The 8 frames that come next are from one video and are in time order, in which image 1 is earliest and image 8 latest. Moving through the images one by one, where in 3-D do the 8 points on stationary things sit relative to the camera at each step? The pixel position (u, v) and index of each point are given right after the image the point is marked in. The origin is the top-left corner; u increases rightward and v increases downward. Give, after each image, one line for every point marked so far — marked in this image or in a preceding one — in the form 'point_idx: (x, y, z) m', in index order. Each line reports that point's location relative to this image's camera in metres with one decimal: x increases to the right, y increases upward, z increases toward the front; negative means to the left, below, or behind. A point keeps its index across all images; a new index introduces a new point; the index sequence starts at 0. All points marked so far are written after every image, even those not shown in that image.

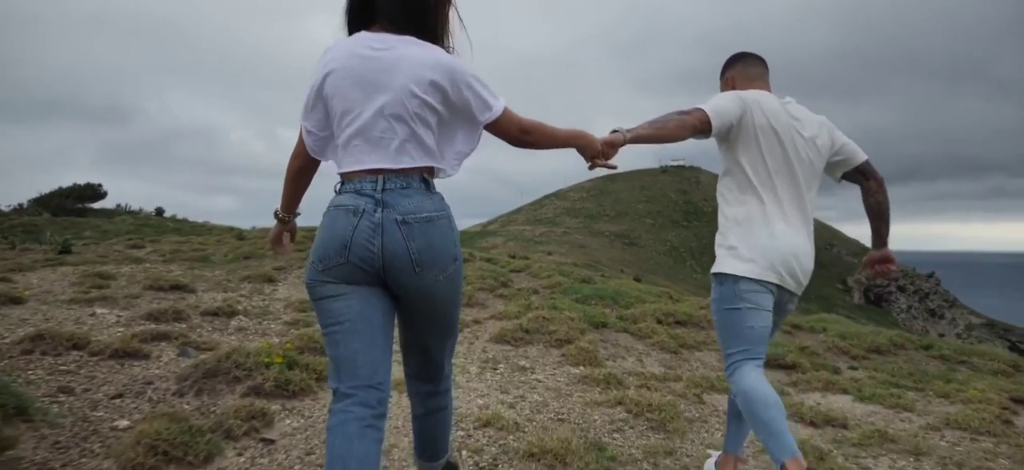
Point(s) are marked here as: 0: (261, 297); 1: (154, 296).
0: (-3.6, -0.9, +10.3) m
1: (-4.6, -0.8, +9.3) m
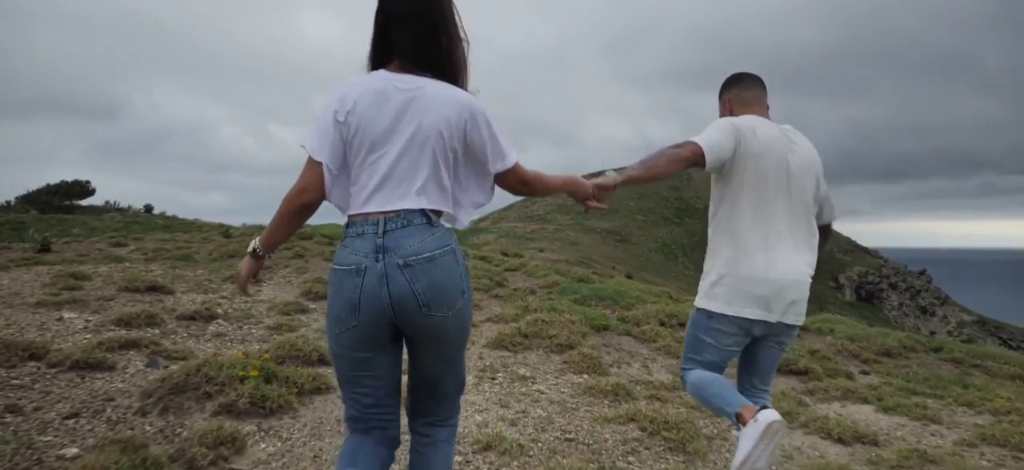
0: (-3.6, -0.9, +9.8) m
1: (-4.6, -0.8, +8.7) m
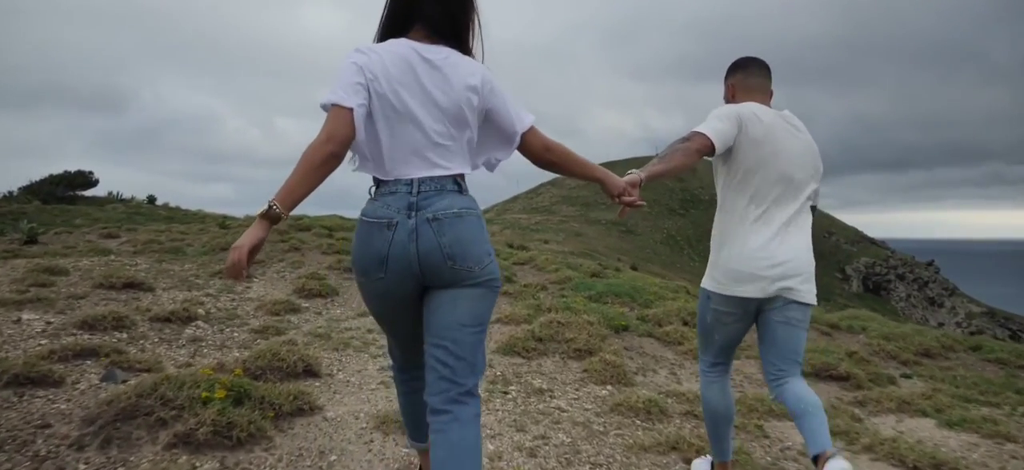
0: (-3.5, -0.8, +8.9) m
1: (-4.4, -0.7, +7.9) m
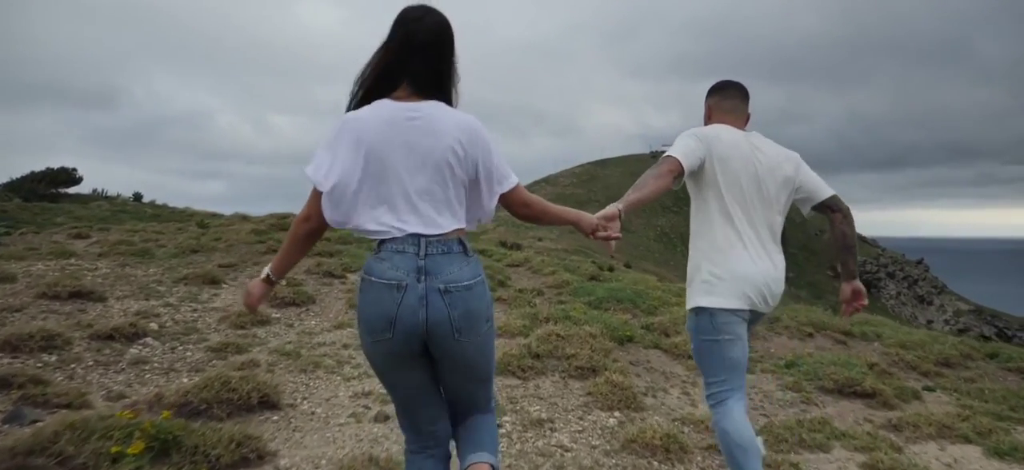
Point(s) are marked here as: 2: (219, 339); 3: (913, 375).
0: (-3.5, -0.8, +8.1) m
1: (-4.5, -0.7, +7.0) m
2: (-2.7, -1.0, +6.7) m
3: (+5.4, -1.9, +9.8) m
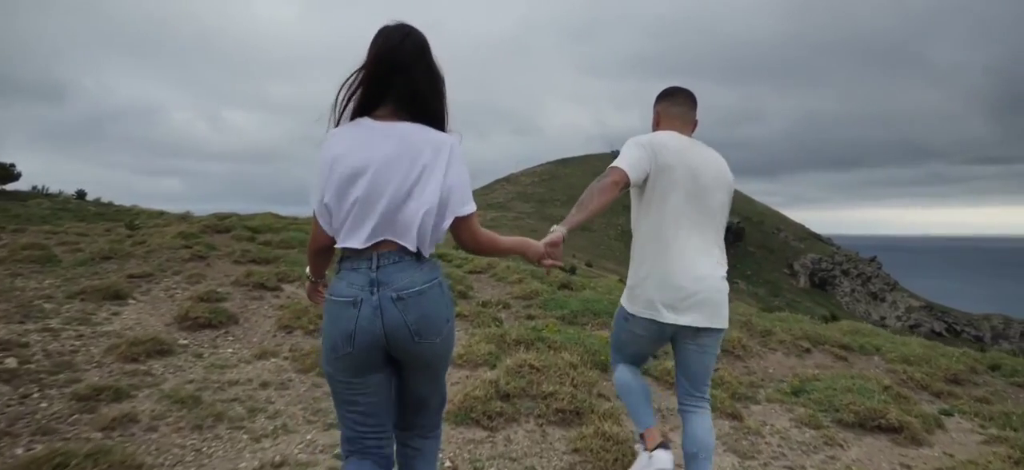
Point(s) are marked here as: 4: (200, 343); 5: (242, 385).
0: (-3.9, -0.9, +6.5) m
1: (-4.8, -0.8, +5.4) m
2: (-3.0, -1.0, +5.2) m
3: (+5.0, -1.9, +8.8) m
4: (-2.8, -1.0, +6.6) m
5: (-2.0, -1.1, +5.4) m
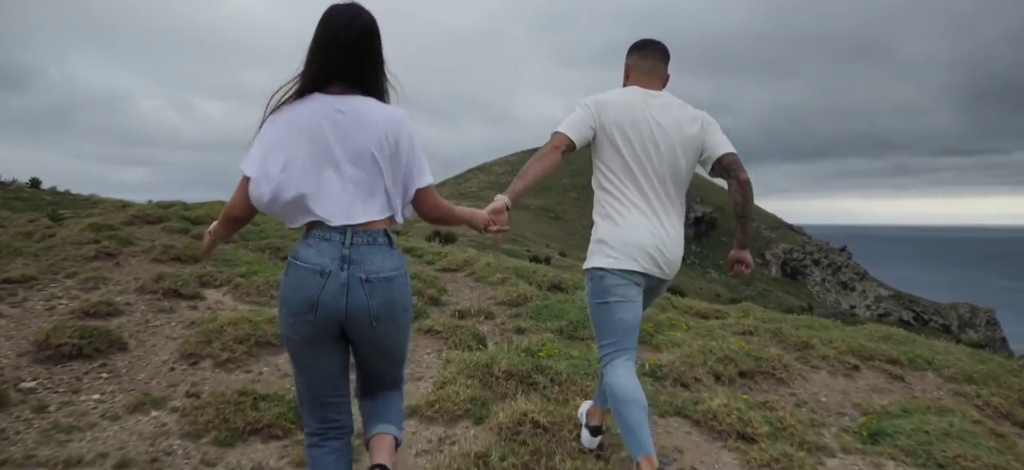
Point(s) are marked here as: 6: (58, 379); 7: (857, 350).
0: (-3.9, -0.8, +4.4) m
1: (-4.8, -0.8, +3.3) m
2: (-3.0, -1.0, +3.2) m
3: (+4.9, -1.9, +7.1) m
4: (-2.9, -0.9, +4.6) m
5: (-2.0, -1.1, +3.5) m
6: (-2.9, -0.9, +4.7) m
7: (+4.1, -1.4, +8.7) m
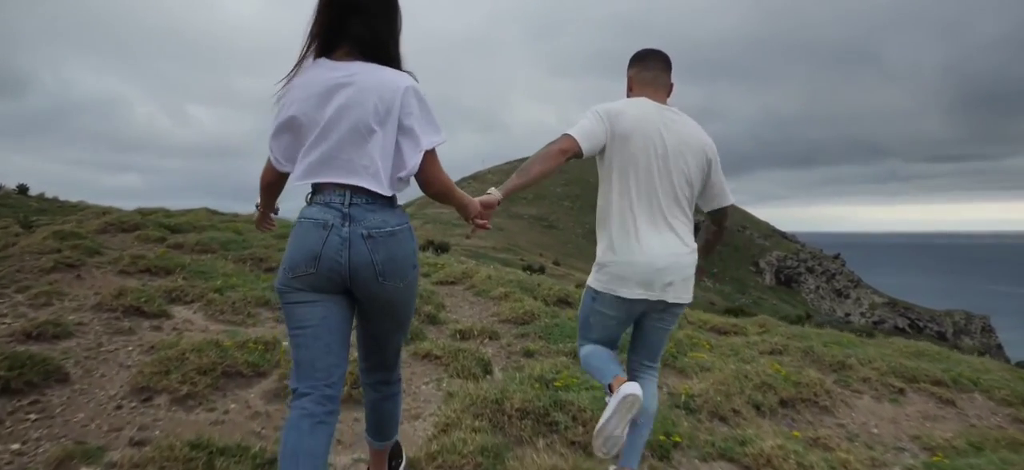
0: (-3.8, -0.9, +3.6) m
1: (-4.7, -0.8, +2.4) m
2: (-2.9, -1.1, +2.3) m
3: (+4.9, -1.9, +6.2) m
4: (-2.8, -1.0, +3.7) m
5: (-1.9, -1.1, +2.6) m
6: (-2.8, -1.0, +3.8) m
7: (+4.2, -1.5, +7.9) m
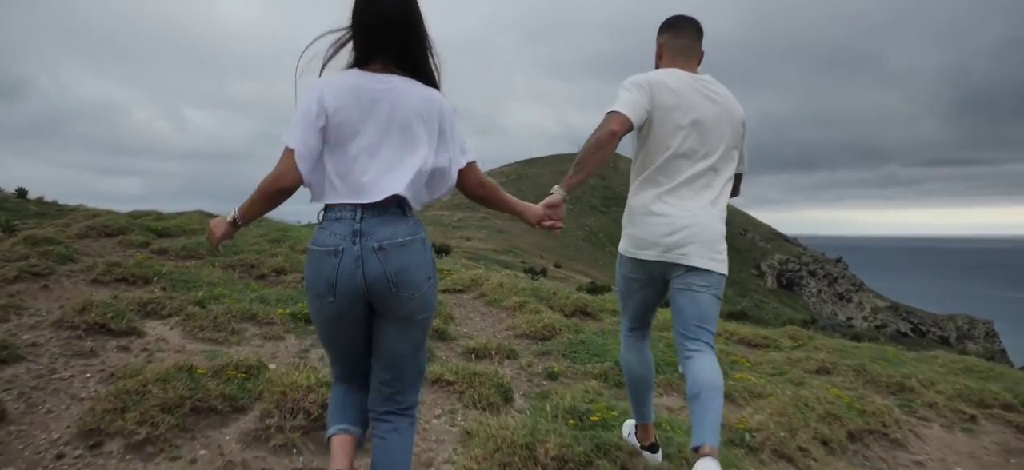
0: (-3.7, -0.9, +2.7) m
1: (-4.5, -0.8, +1.6) m
2: (-2.7, -1.1, +1.5) m
3: (+5.1, -2.0, +5.4) m
4: (-2.6, -1.0, +2.9) m
5: (-1.7, -1.2, +1.8) m
6: (-2.6, -1.0, +3.0) m
7: (+4.4, -1.5, +7.1) m
